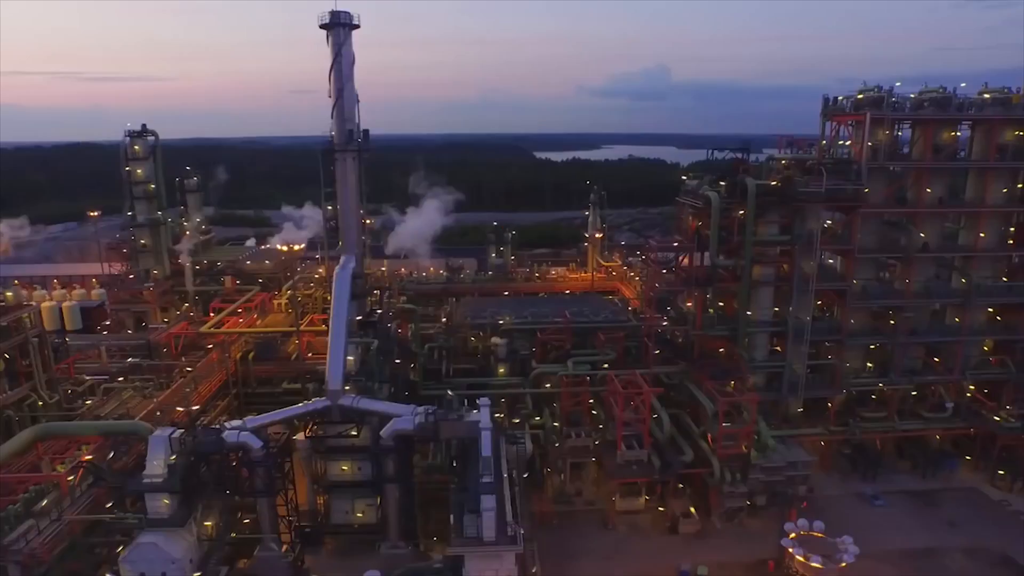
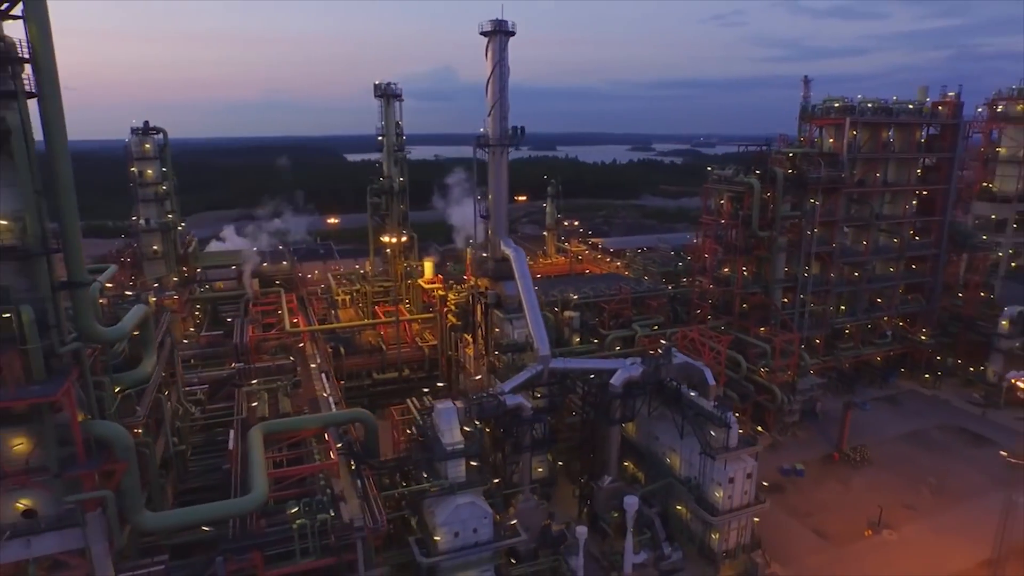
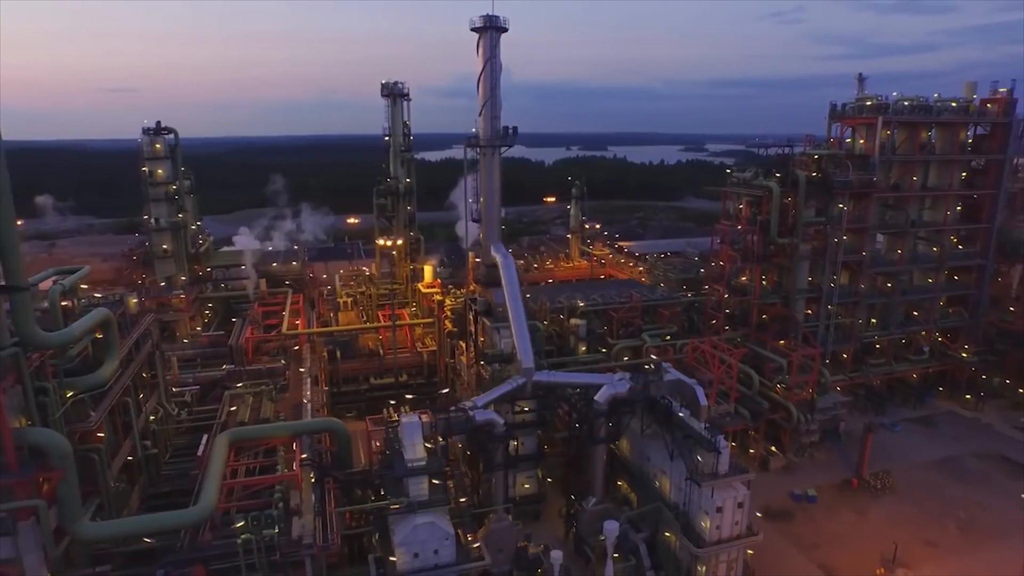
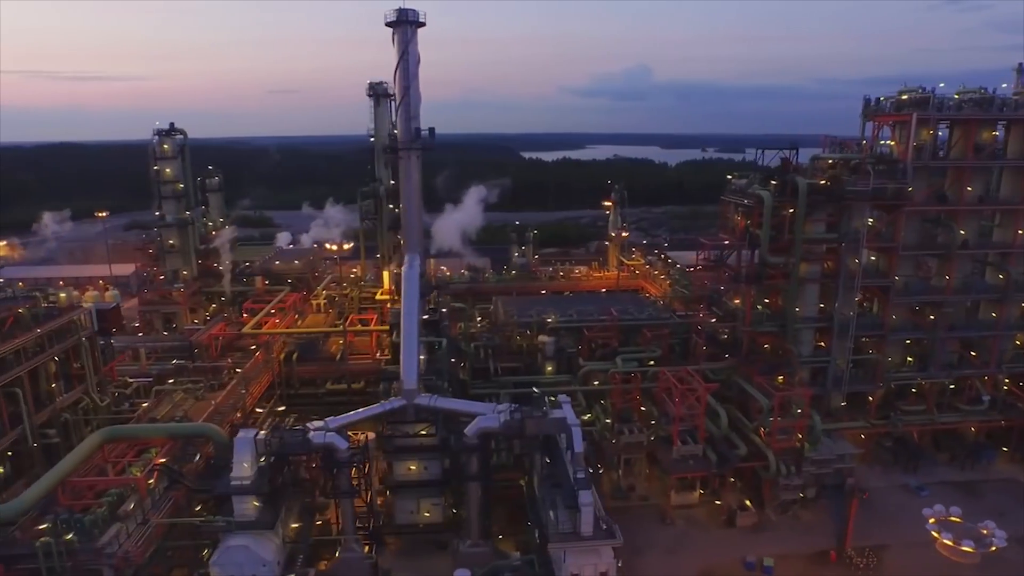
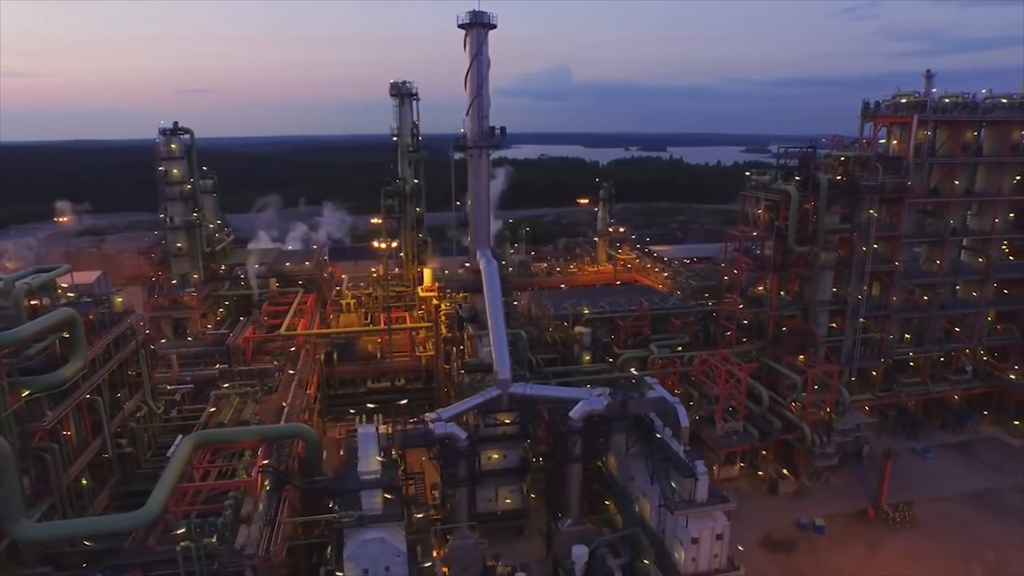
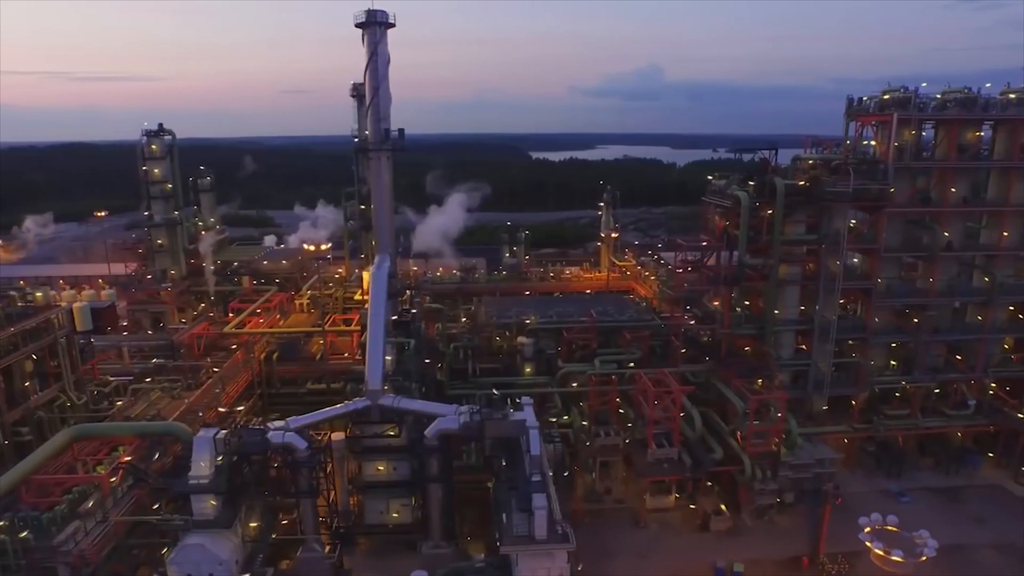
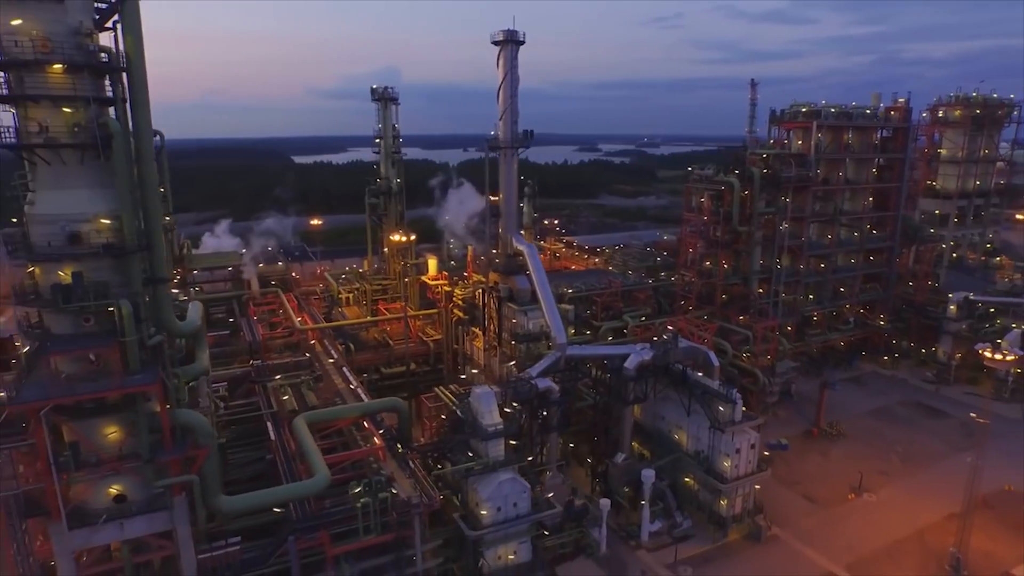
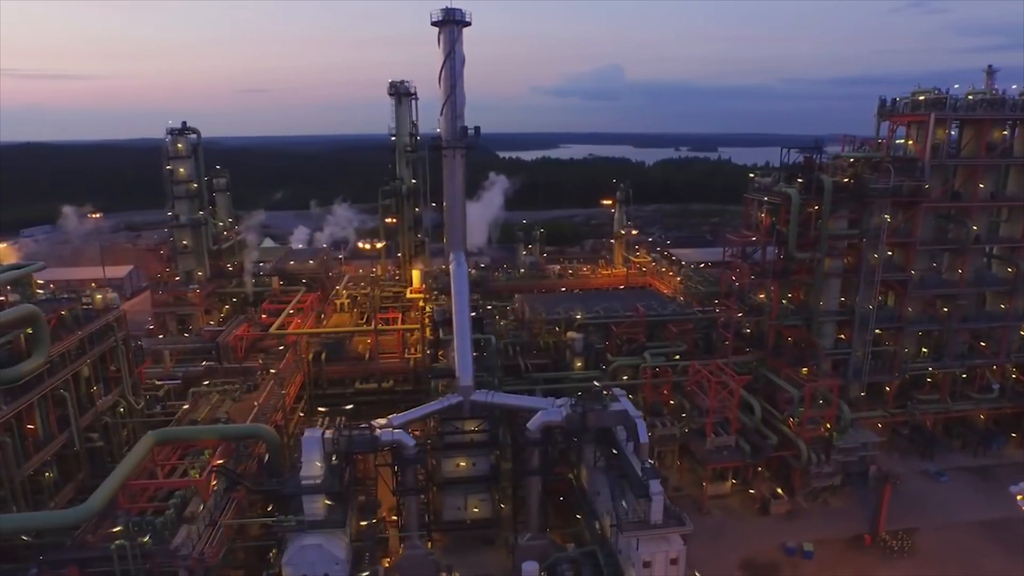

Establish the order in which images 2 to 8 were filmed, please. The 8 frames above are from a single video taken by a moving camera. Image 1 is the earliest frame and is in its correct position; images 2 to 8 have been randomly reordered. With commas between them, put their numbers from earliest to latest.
6, 4, 8, 5, 3, 2, 7
